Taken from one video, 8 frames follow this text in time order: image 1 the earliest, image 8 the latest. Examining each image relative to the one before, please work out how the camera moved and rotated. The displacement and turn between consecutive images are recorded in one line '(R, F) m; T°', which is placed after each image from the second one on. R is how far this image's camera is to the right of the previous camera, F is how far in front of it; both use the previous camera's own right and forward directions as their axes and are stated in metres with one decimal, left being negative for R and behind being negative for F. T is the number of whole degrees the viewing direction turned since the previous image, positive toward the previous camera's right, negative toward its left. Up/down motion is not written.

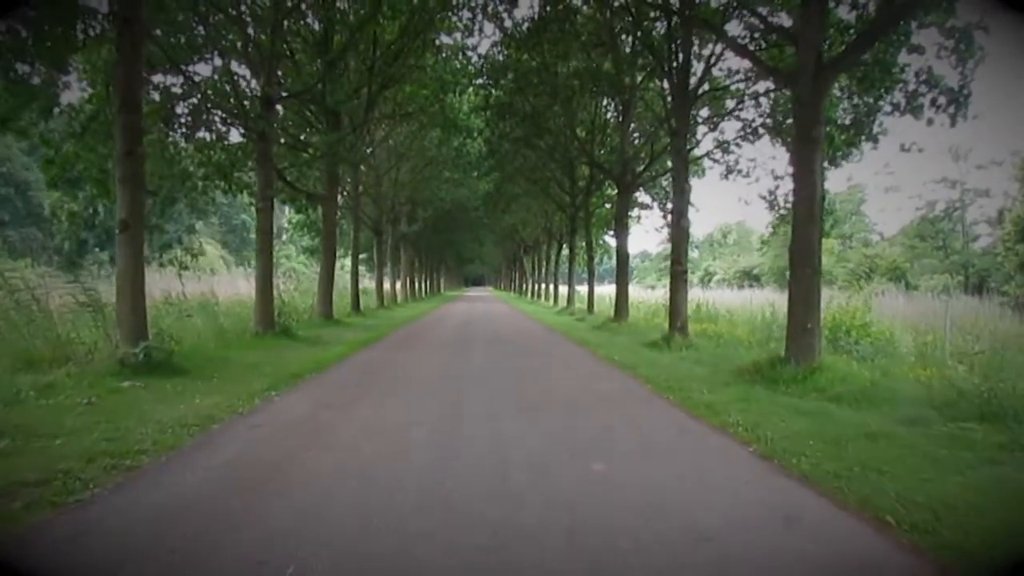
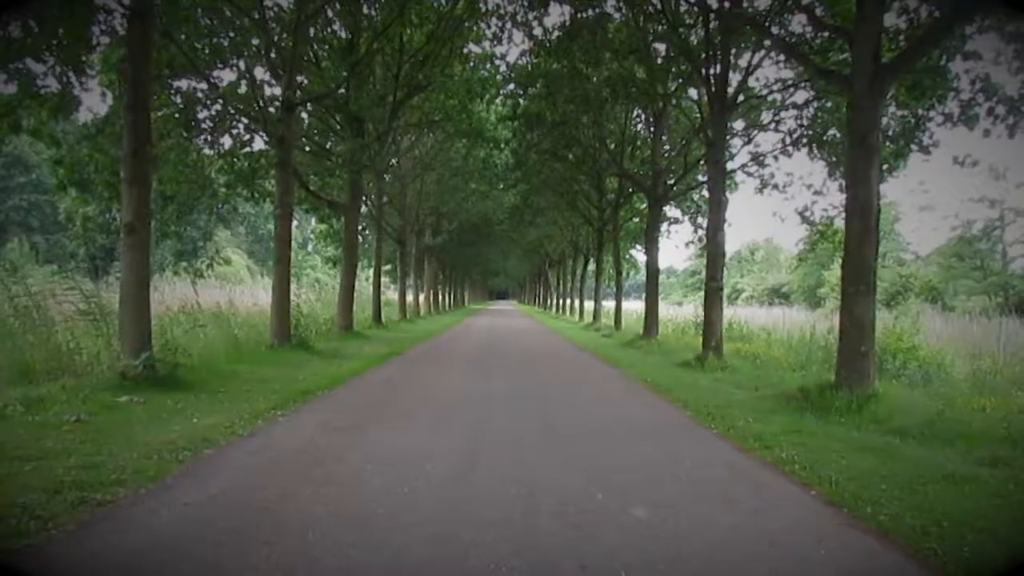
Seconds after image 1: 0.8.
(0.0, +0.9) m; -2°
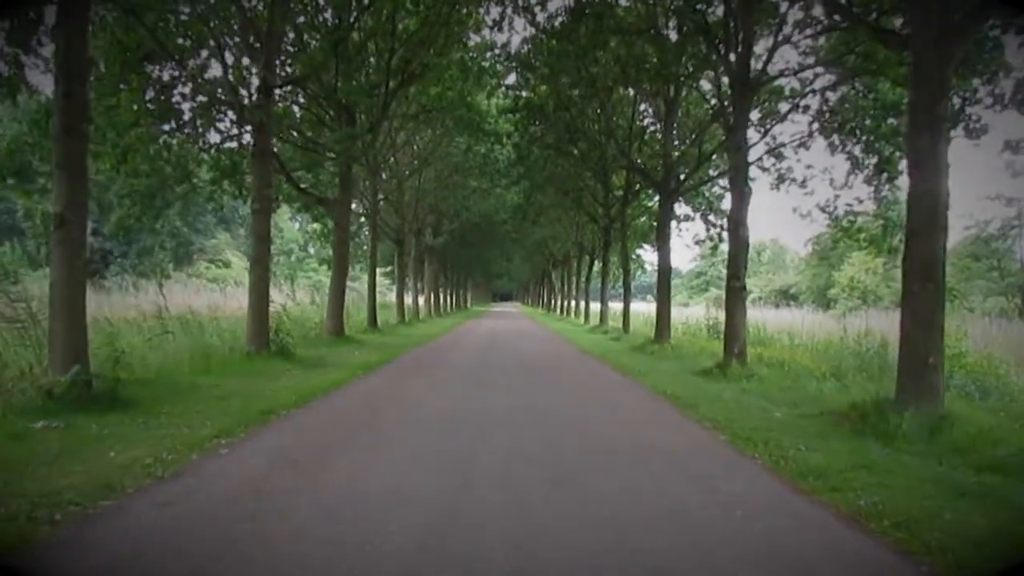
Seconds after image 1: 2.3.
(+0.1, +1.9) m; 0°
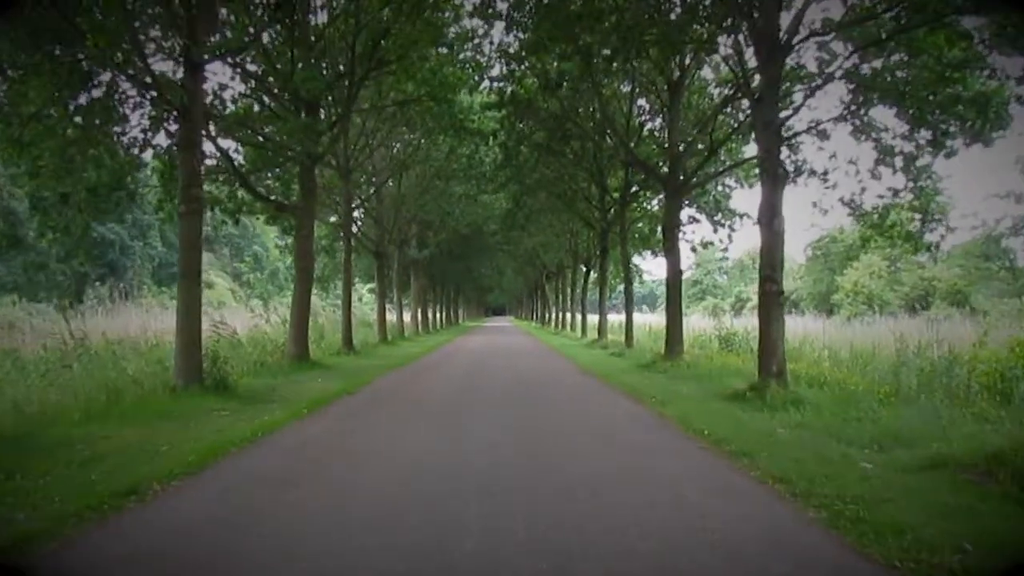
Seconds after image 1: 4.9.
(+0.1, +3.4) m; 0°
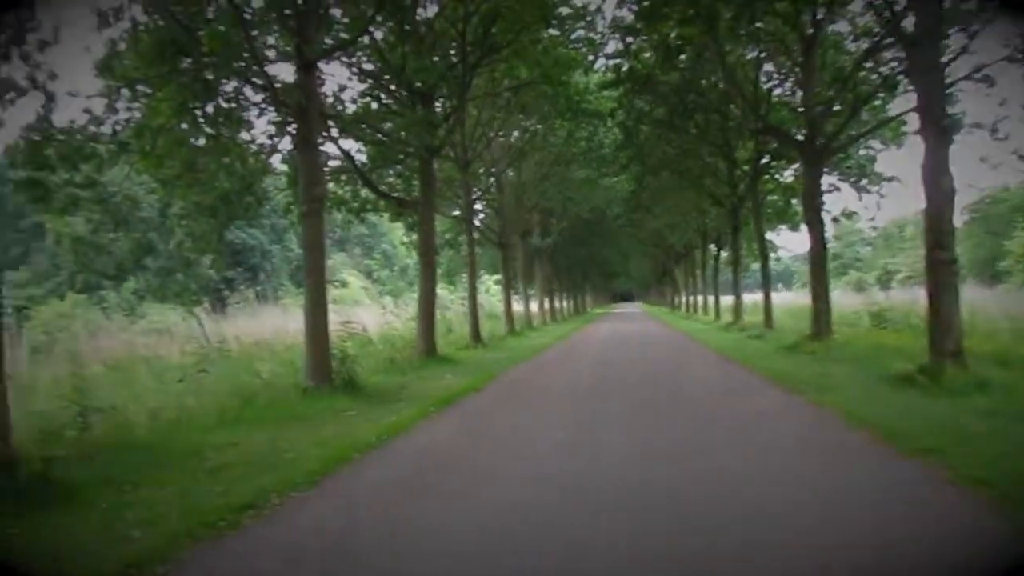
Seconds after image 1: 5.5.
(-0.1, +0.7) m; -8°
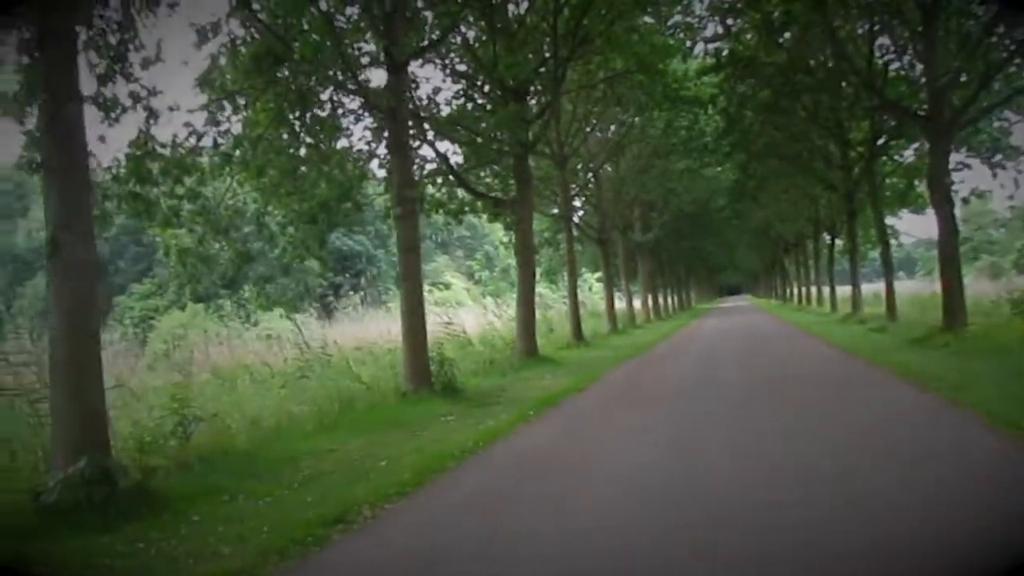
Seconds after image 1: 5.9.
(0.0, +0.5) m; -6°
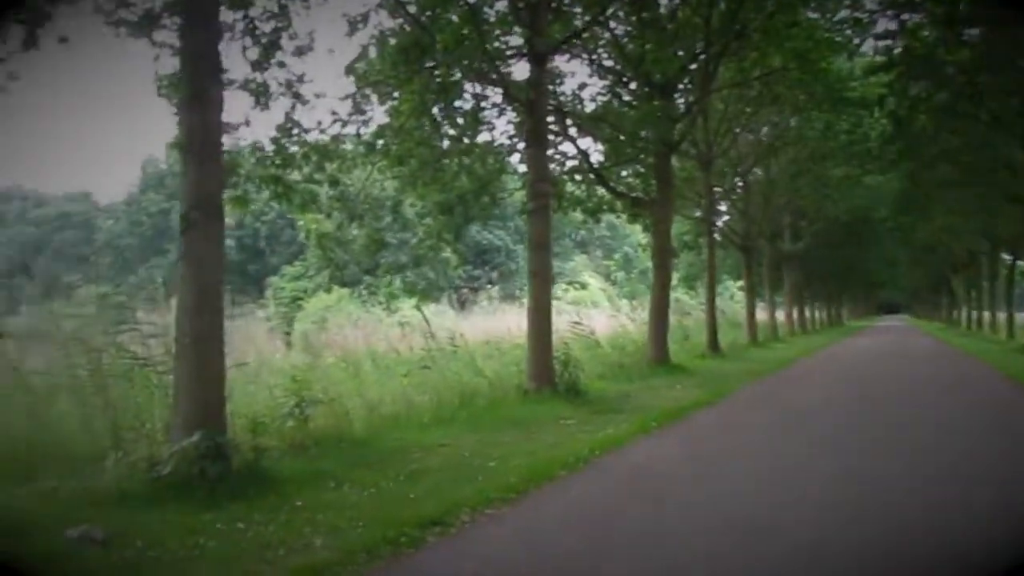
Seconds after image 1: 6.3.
(+0.2, +0.4) m; -9°
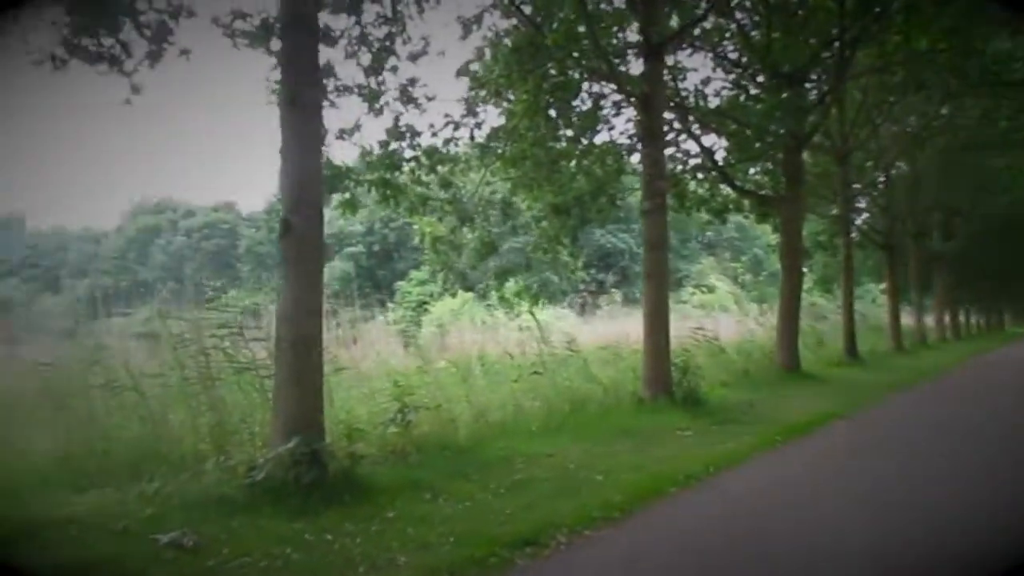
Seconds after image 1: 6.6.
(+0.3, +0.4) m; -8°
